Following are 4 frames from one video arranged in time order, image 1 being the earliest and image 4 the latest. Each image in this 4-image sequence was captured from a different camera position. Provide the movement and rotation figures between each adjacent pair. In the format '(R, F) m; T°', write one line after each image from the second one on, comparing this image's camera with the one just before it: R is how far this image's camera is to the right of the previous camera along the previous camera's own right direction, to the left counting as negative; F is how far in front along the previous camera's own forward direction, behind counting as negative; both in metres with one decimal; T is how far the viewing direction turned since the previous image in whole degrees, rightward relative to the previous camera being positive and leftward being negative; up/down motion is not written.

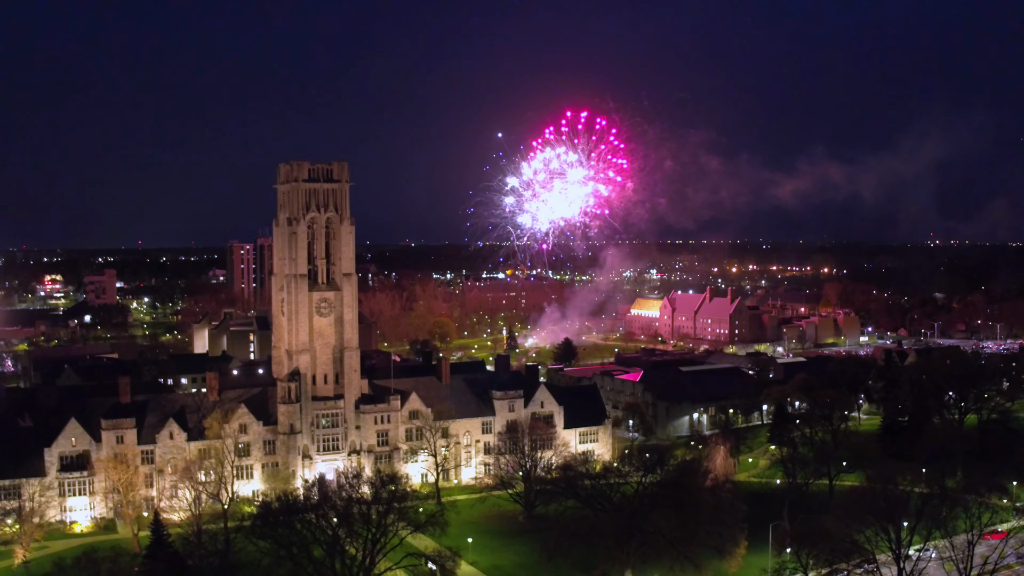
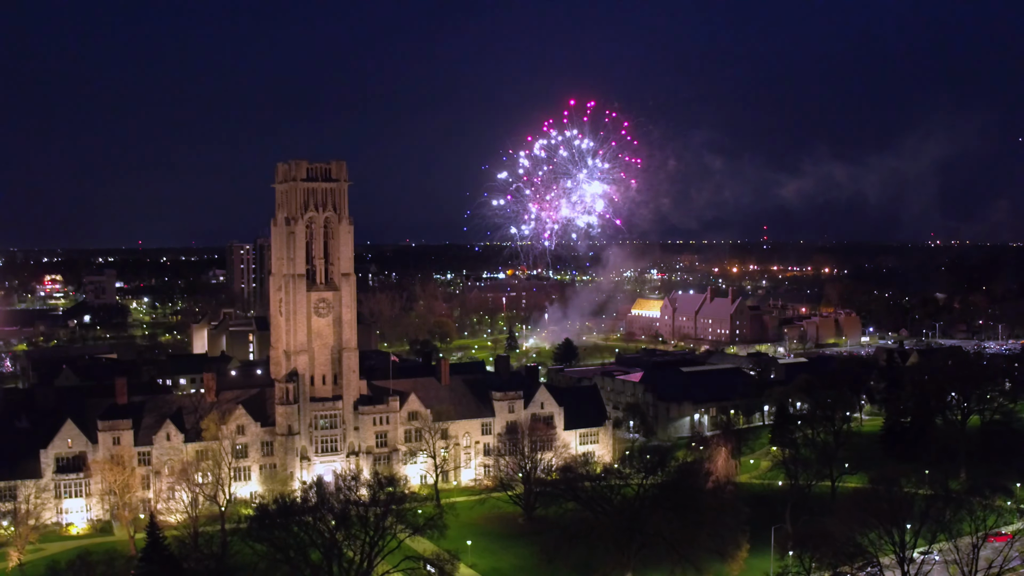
(0.0, +0.5) m; 0°
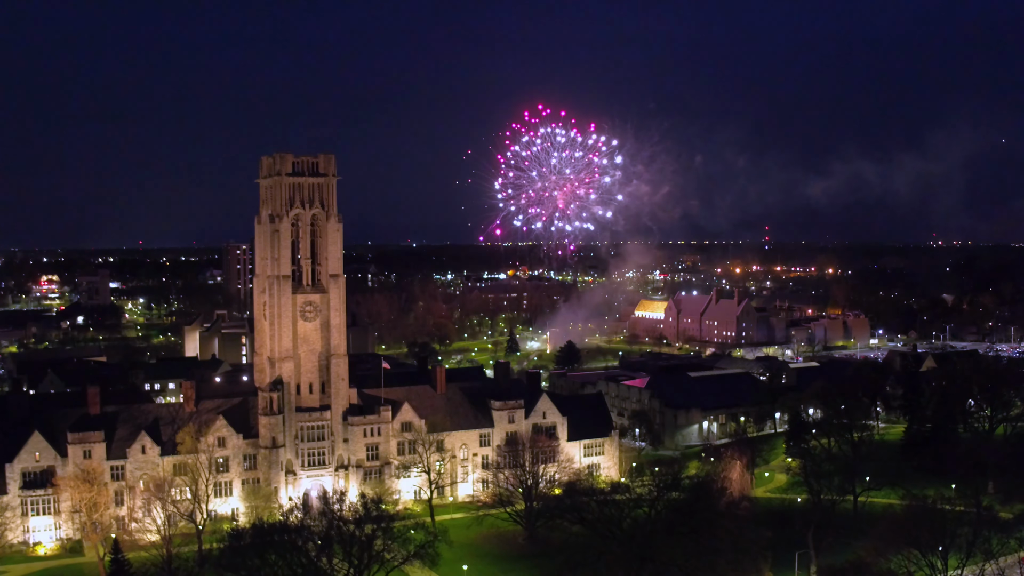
(+0.1, +4.1) m; 0°
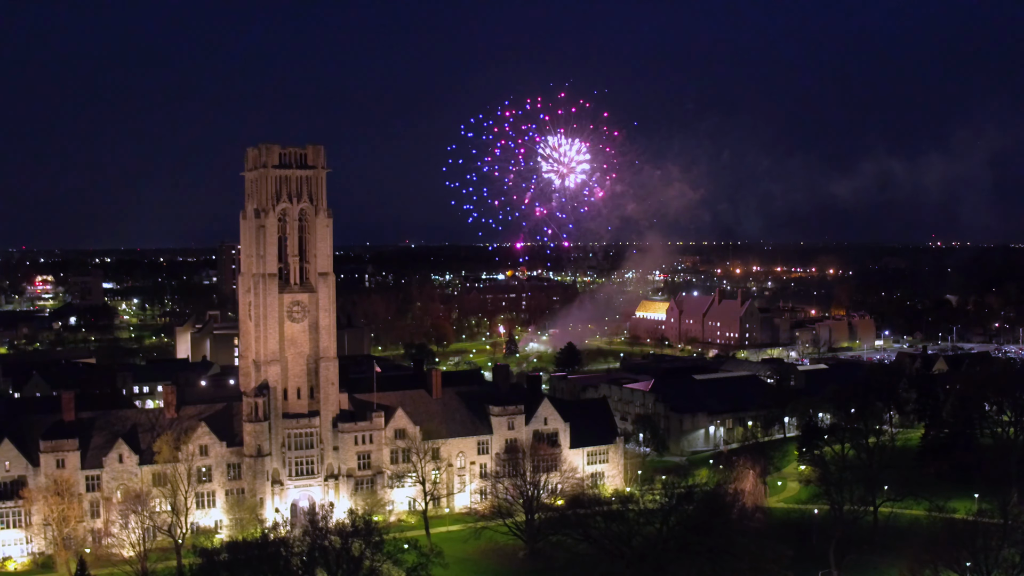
(-0.1, +3.3) m; 0°
